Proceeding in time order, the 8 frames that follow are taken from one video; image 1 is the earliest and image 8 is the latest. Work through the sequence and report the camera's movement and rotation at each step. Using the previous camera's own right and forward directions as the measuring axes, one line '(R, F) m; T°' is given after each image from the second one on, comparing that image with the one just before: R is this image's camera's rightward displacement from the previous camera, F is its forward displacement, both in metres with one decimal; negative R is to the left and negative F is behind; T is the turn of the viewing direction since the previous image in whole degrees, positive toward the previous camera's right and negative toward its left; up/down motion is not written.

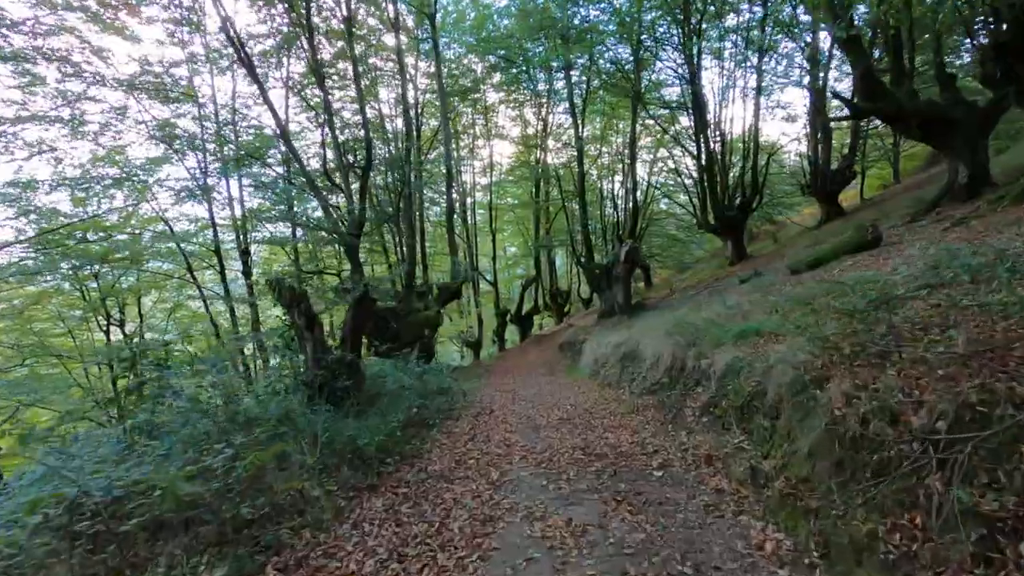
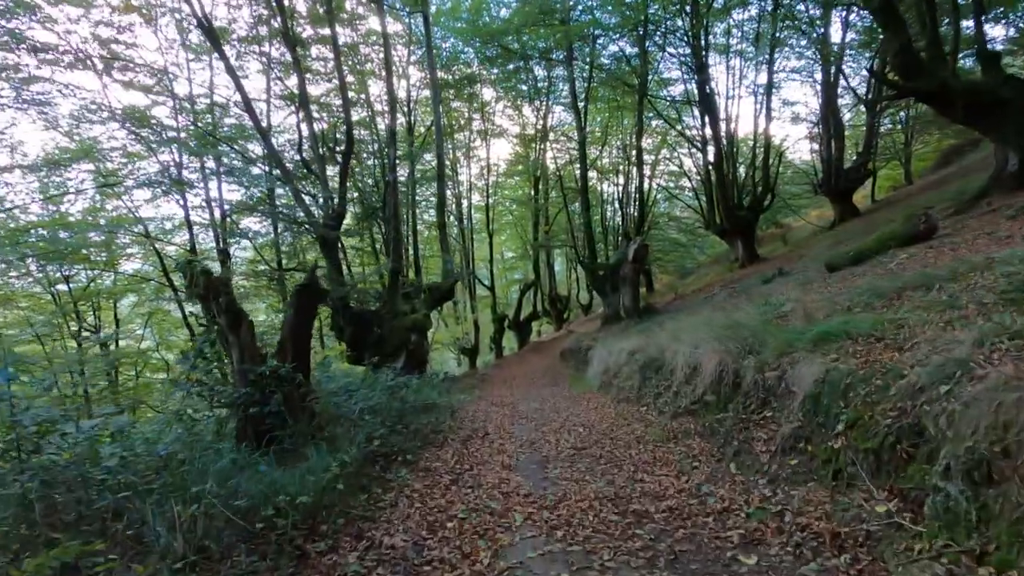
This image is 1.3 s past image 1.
(0.0, +1.2) m; 0°
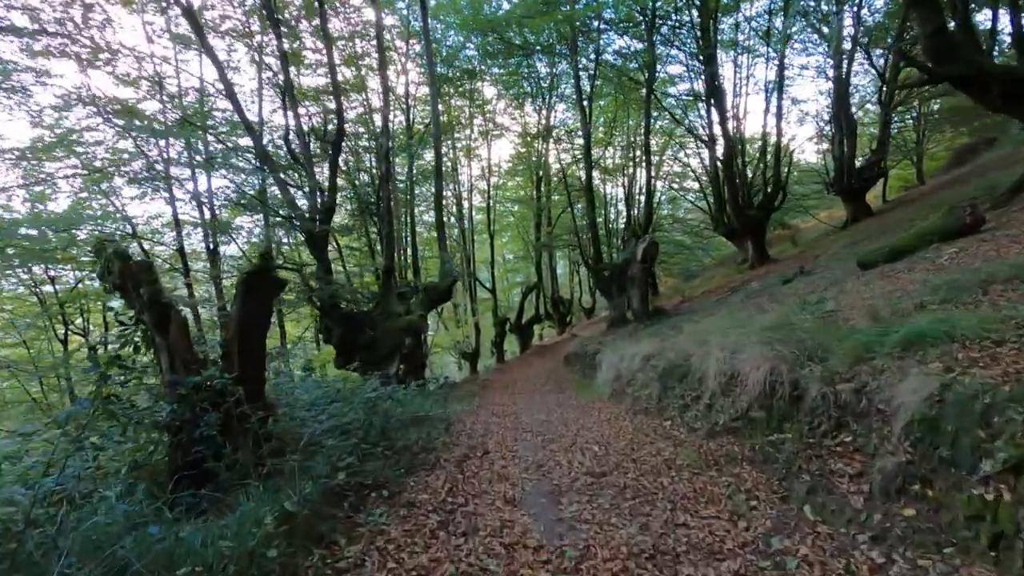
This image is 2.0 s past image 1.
(0.0, +0.7) m; 0°
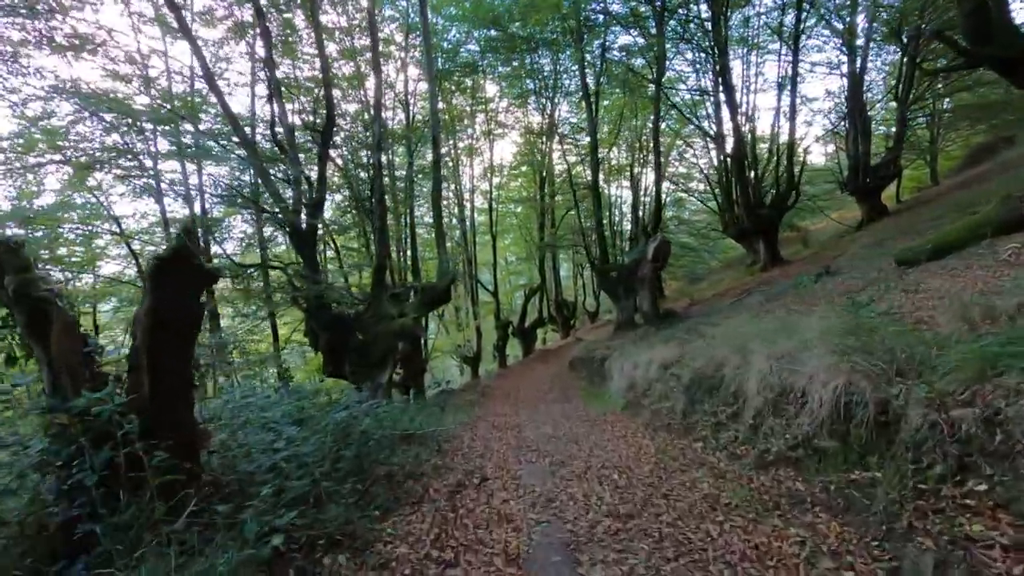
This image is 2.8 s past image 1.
(0.0, +0.7) m; 0°
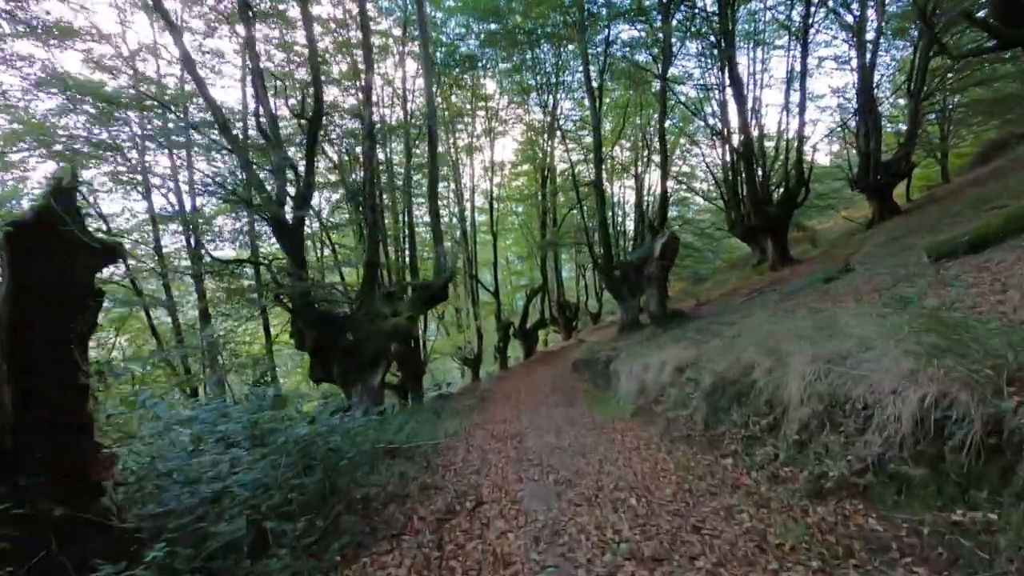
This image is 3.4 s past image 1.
(0.0, +0.5) m; 0°
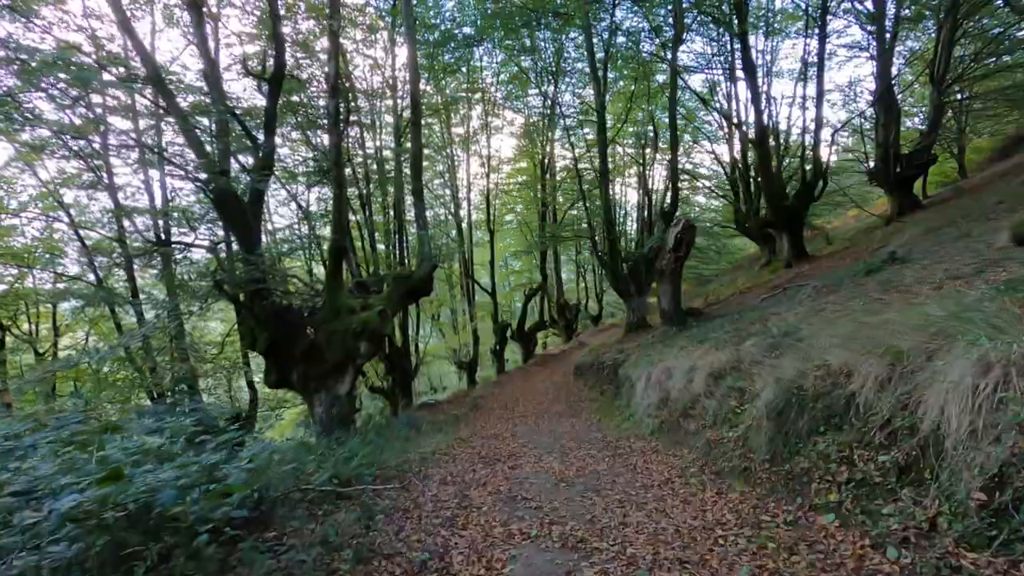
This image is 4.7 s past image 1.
(+0.1, +1.2) m; 0°
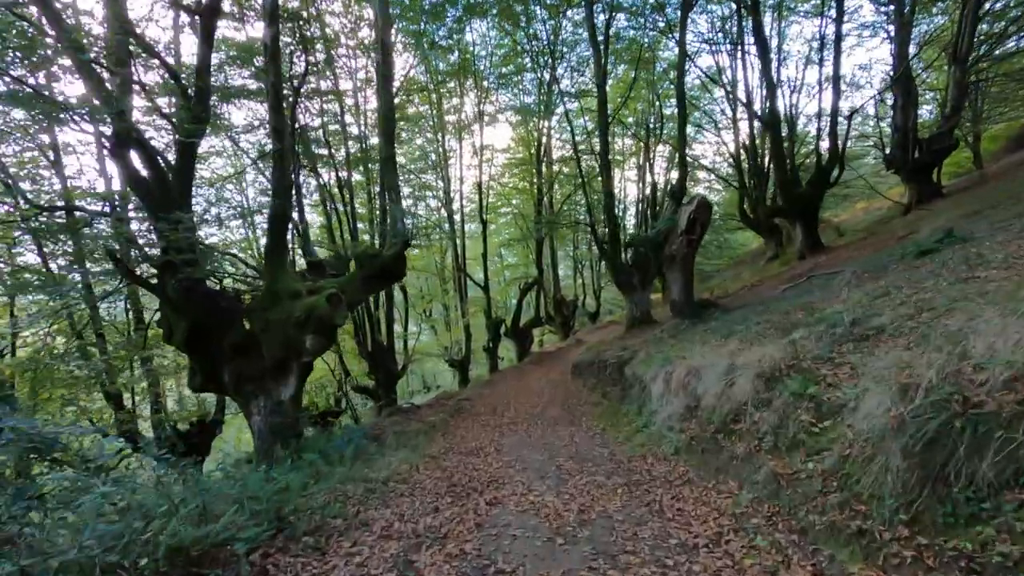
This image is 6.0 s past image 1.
(+0.1, +1.2) m; 0°
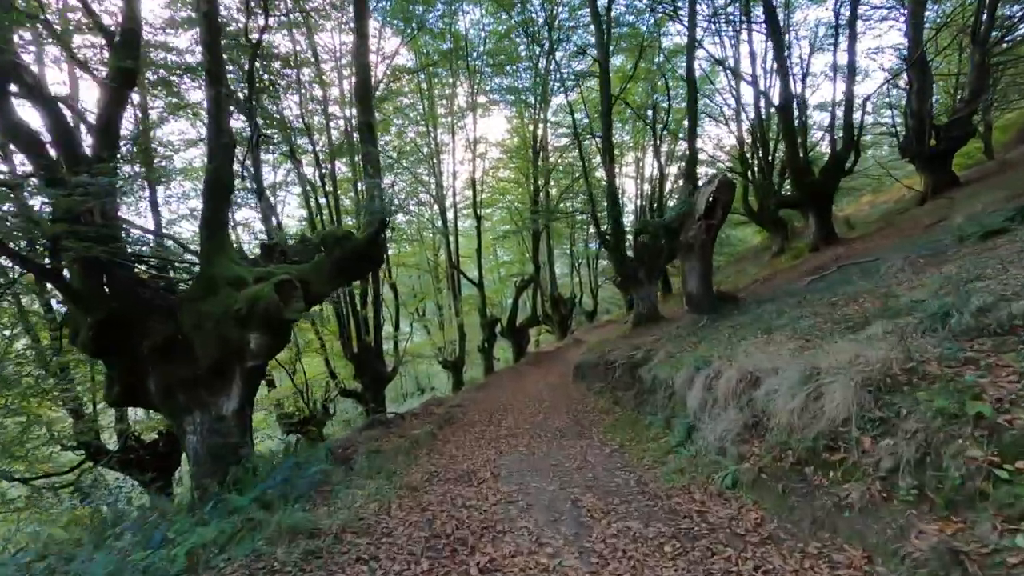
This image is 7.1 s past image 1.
(0.0, +1.0) m; +1°
